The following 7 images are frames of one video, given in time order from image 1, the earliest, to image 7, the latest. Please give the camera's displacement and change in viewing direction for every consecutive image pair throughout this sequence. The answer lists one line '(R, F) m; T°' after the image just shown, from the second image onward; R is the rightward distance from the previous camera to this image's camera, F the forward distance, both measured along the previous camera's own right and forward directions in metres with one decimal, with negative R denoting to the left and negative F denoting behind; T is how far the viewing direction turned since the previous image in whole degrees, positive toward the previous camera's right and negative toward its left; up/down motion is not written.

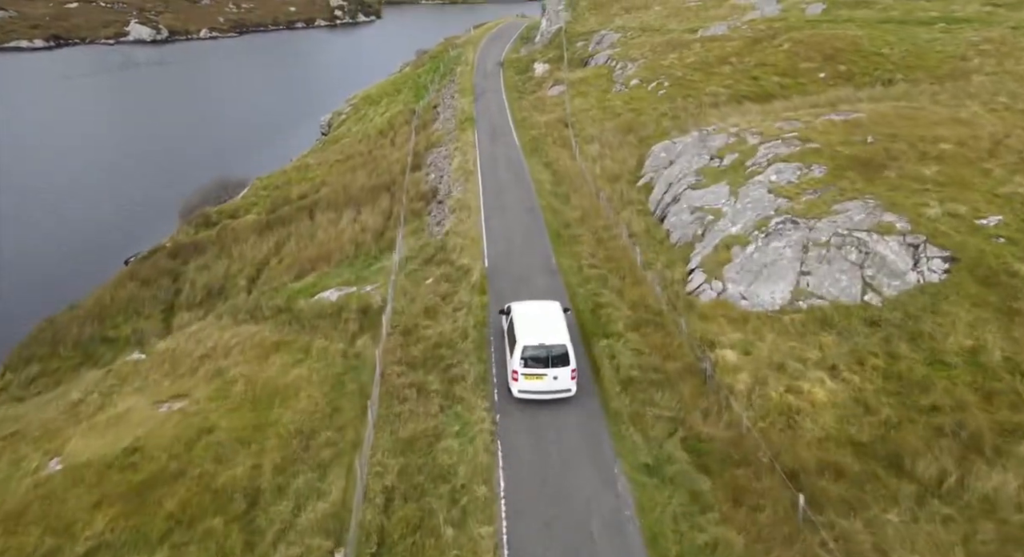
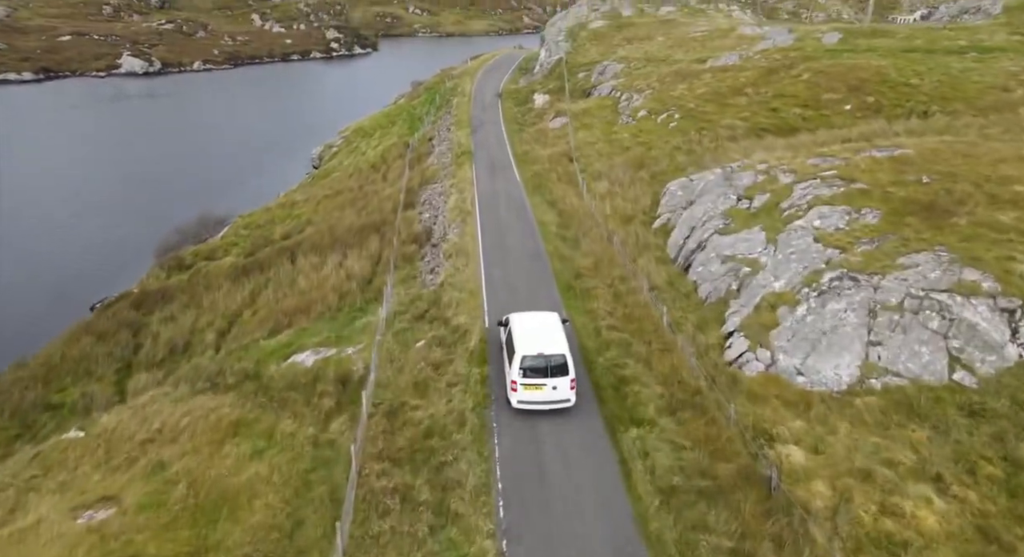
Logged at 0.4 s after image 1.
(-0.3, +4.3) m; 0°
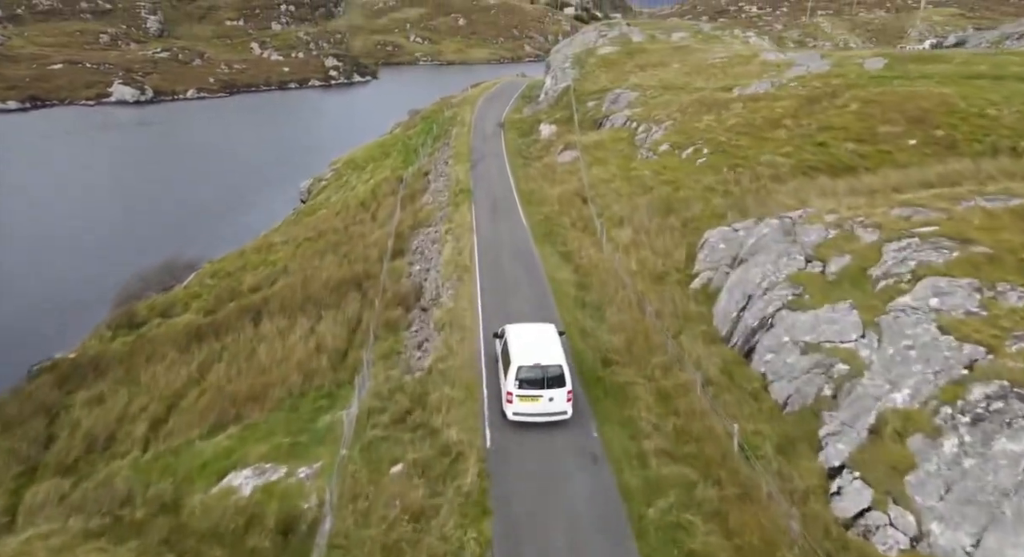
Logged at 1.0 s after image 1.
(-0.2, +7.0) m; 0°
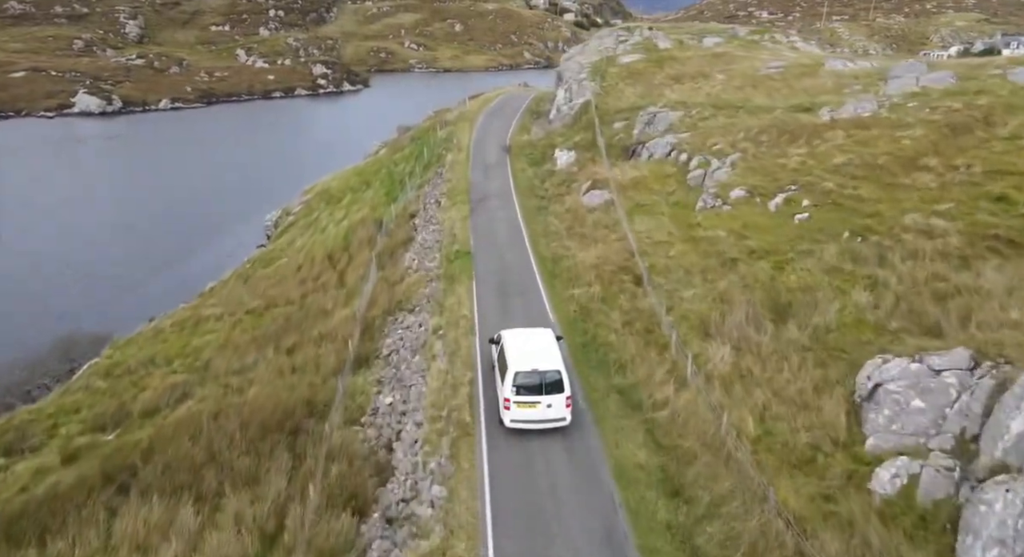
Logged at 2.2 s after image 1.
(-0.8, +14.4) m; 0°
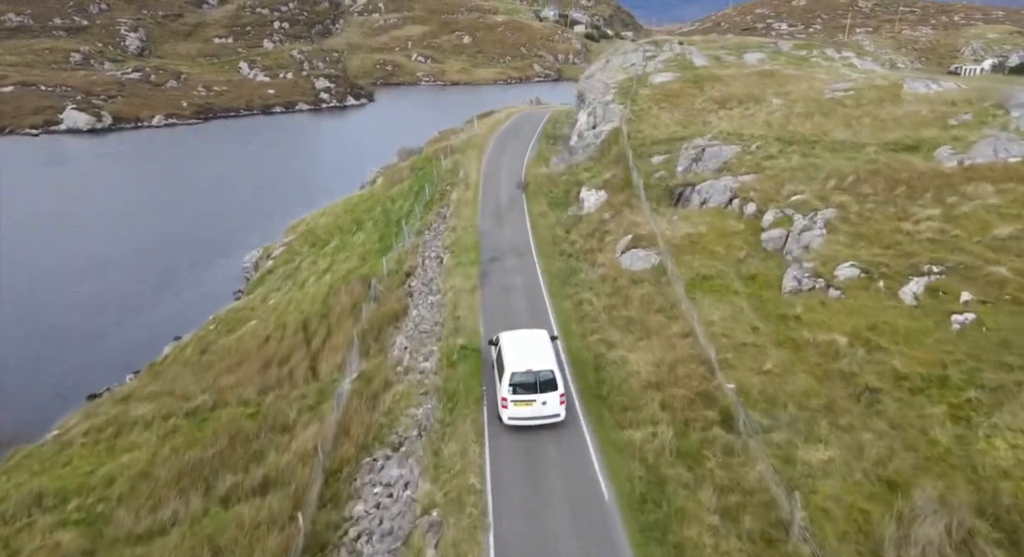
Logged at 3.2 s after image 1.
(-0.6, +10.1) m; -1°
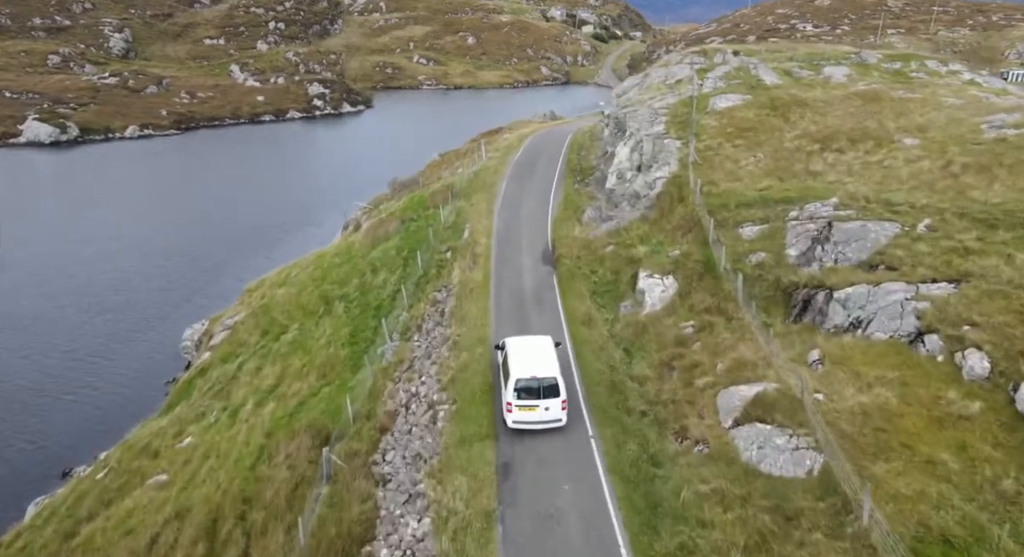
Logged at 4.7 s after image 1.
(-1.0, +15.9) m; 0°
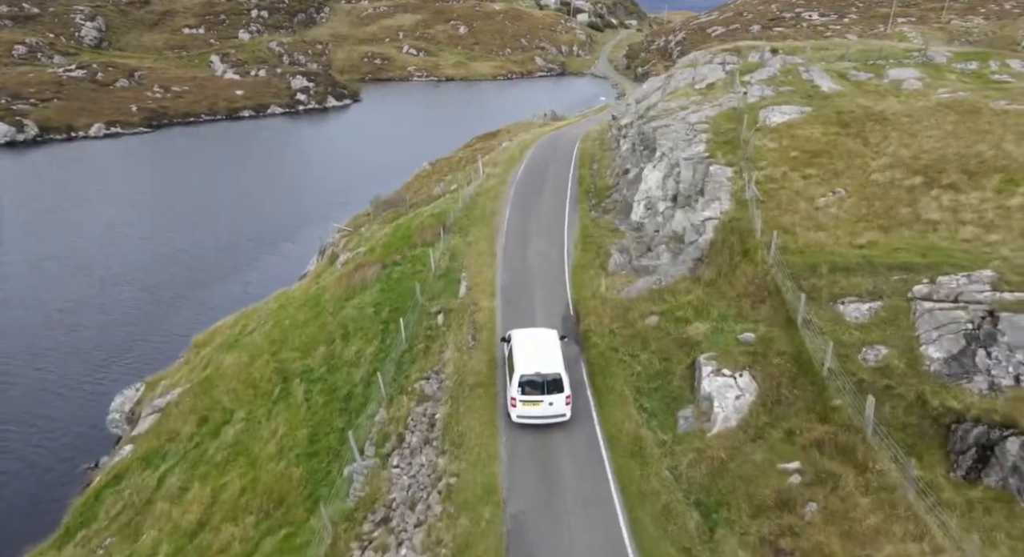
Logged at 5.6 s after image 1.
(-0.7, +9.9) m; +1°
